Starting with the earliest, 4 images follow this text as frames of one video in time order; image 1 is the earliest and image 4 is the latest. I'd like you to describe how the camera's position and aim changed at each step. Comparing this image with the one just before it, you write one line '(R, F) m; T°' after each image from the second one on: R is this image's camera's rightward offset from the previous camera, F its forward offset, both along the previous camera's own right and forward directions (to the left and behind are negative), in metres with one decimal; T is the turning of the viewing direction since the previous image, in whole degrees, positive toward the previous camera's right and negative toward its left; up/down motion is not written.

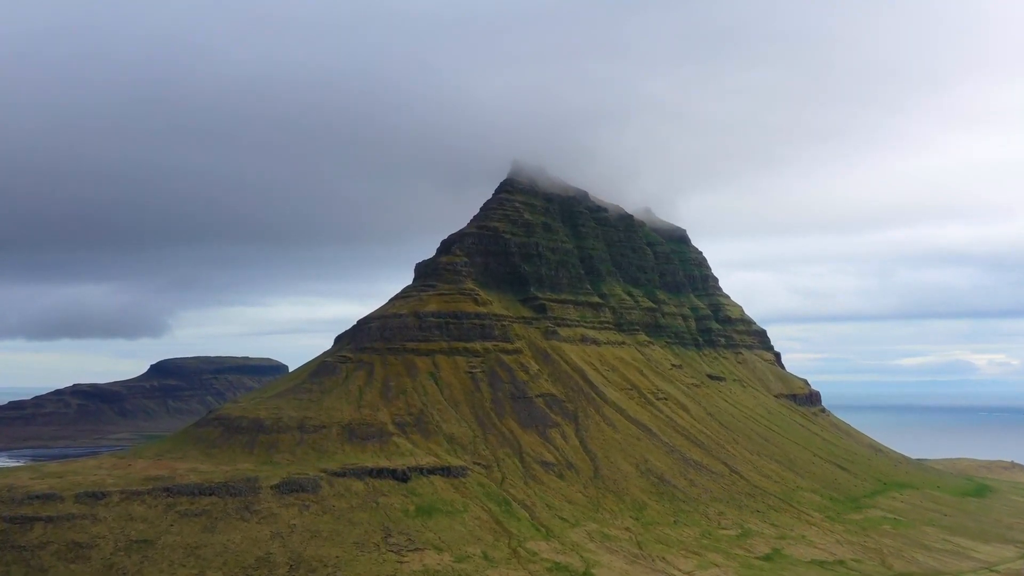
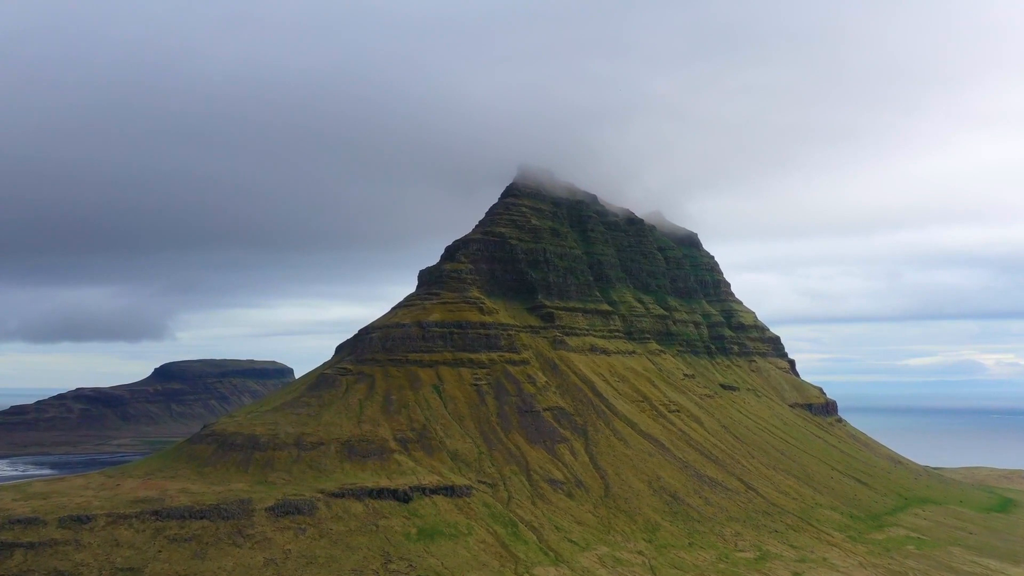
(0.0, +5.2) m; -1°
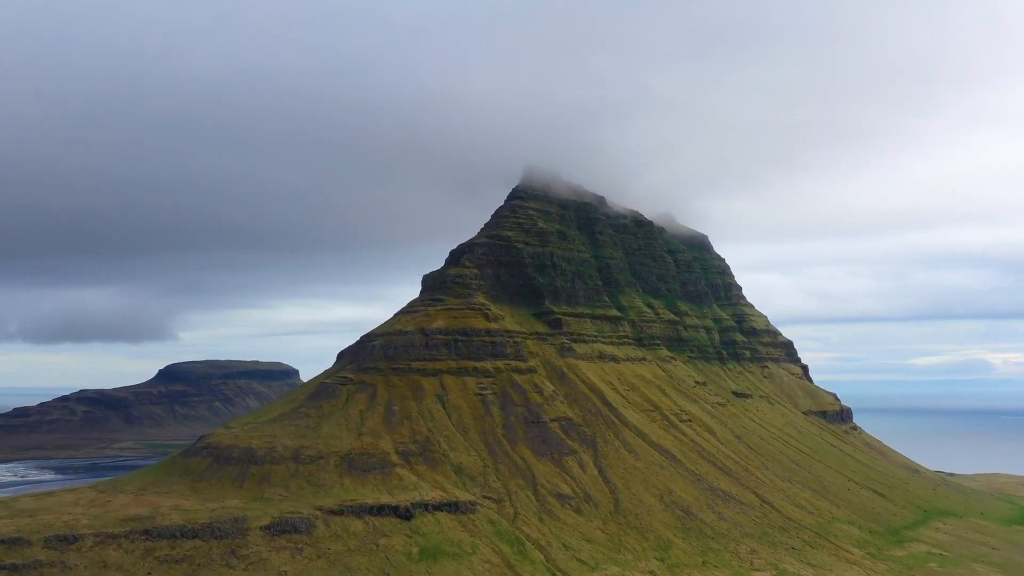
(0.0, +4.3) m; 0°
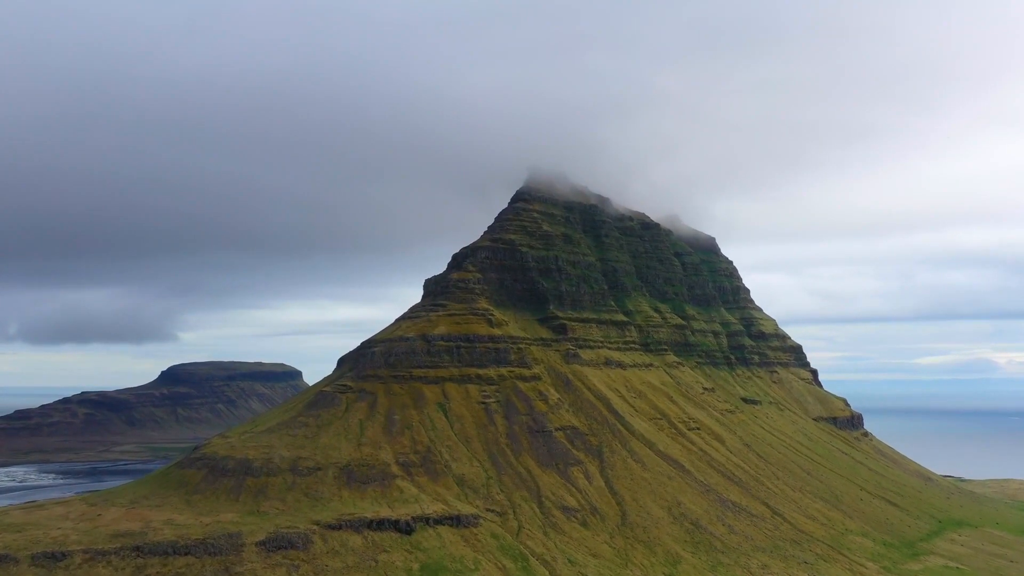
(0.0, +3.3) m; 0°
